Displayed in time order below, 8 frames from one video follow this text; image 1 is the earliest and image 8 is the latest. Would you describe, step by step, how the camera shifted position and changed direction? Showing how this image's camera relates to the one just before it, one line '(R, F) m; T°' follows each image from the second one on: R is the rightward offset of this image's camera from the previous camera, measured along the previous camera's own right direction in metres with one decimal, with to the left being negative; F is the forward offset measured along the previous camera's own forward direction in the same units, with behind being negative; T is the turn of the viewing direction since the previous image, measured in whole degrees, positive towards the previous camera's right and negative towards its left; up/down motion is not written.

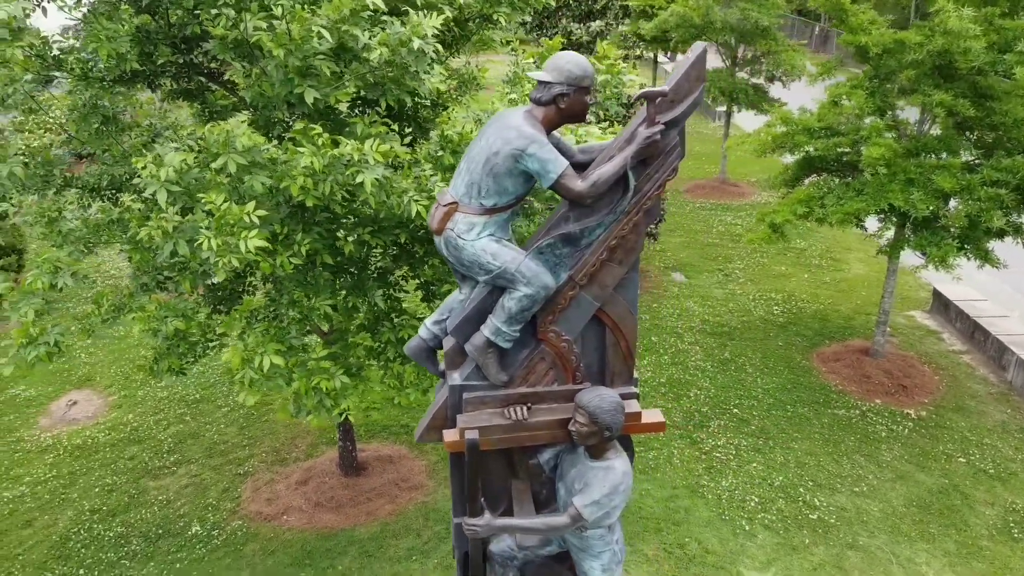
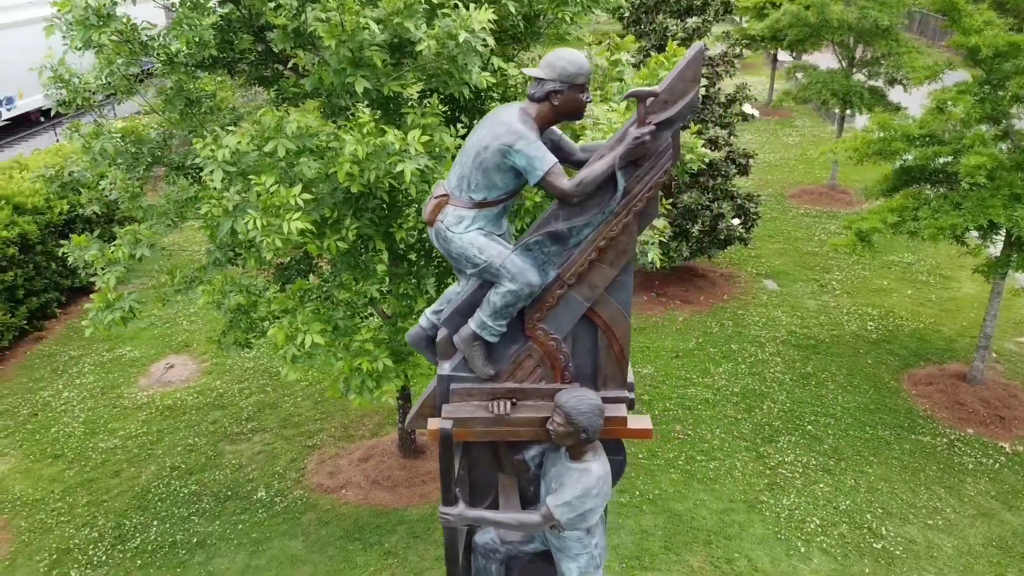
(+0.5, 0.0) m; -8°
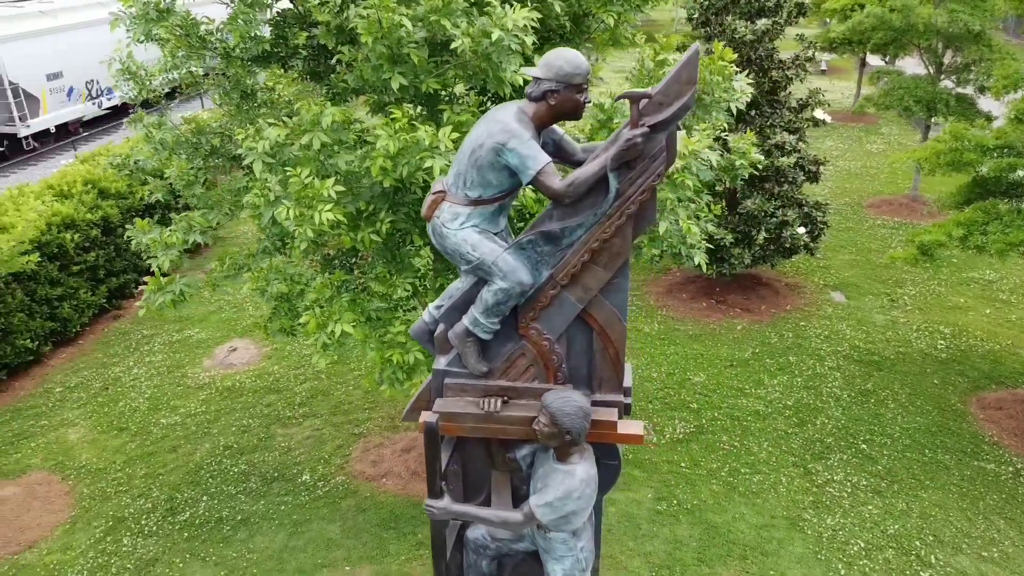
(+0.3, 0.0) m; -6°
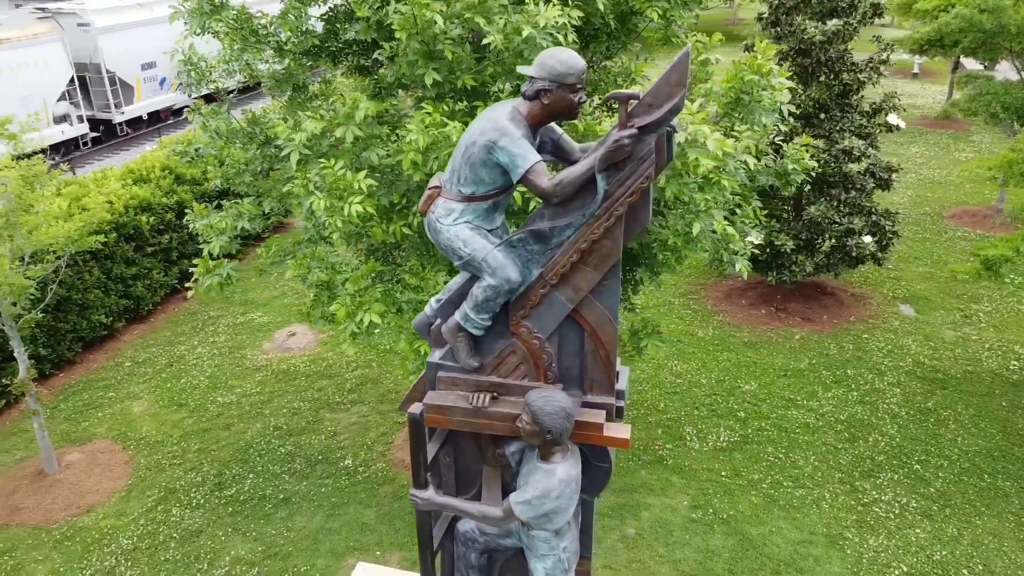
(+0.3, 0.0) m; -5°
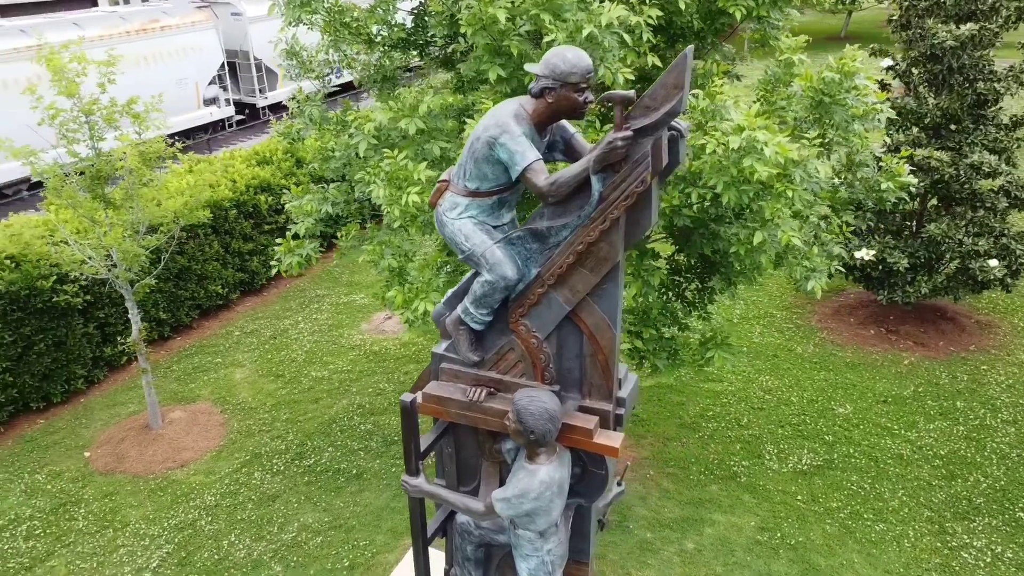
(+0.5, 0.0) m; -9°
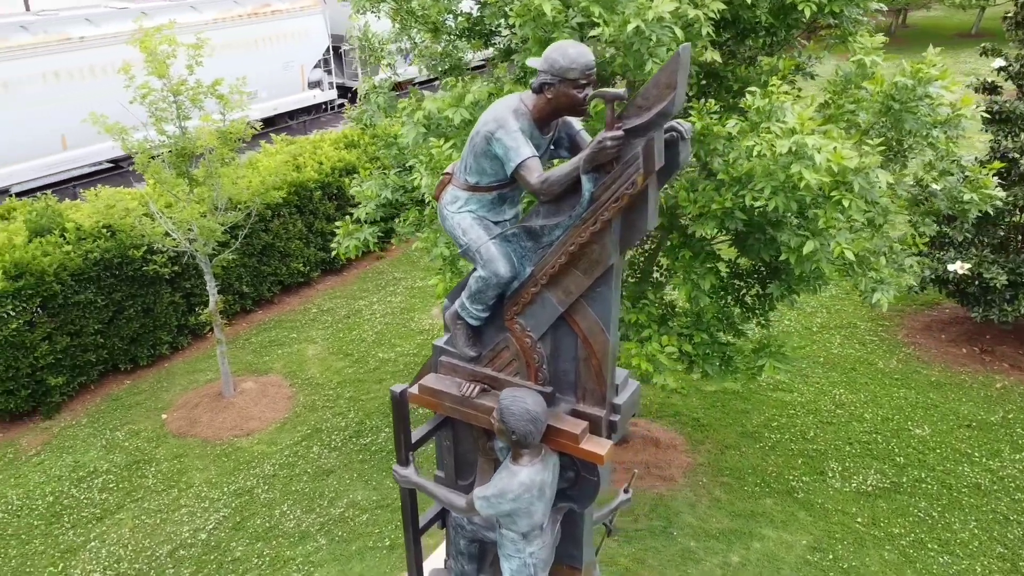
(+0.4, +0.1) m; -7°
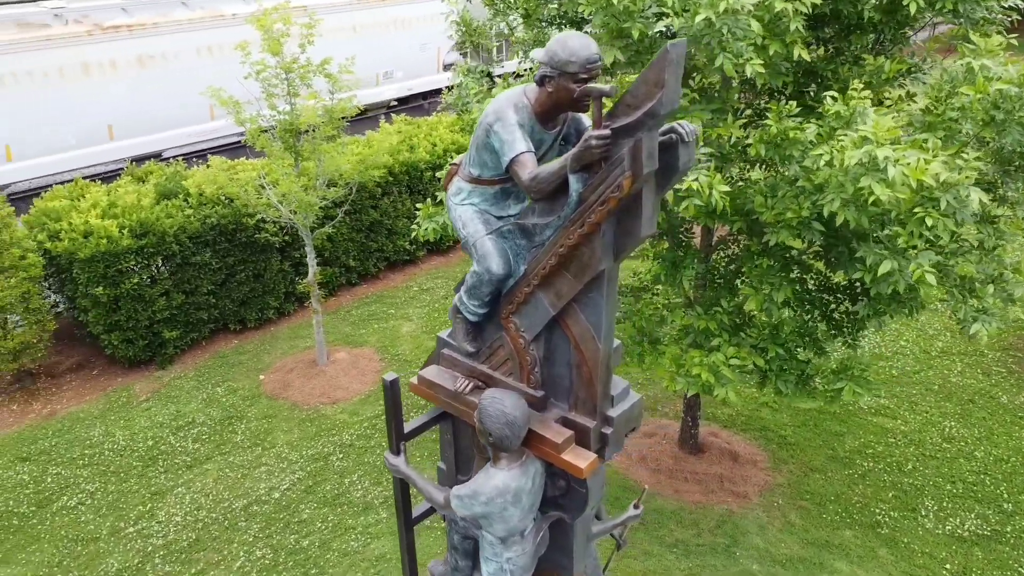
(+0.5, +0.1) m; -9°
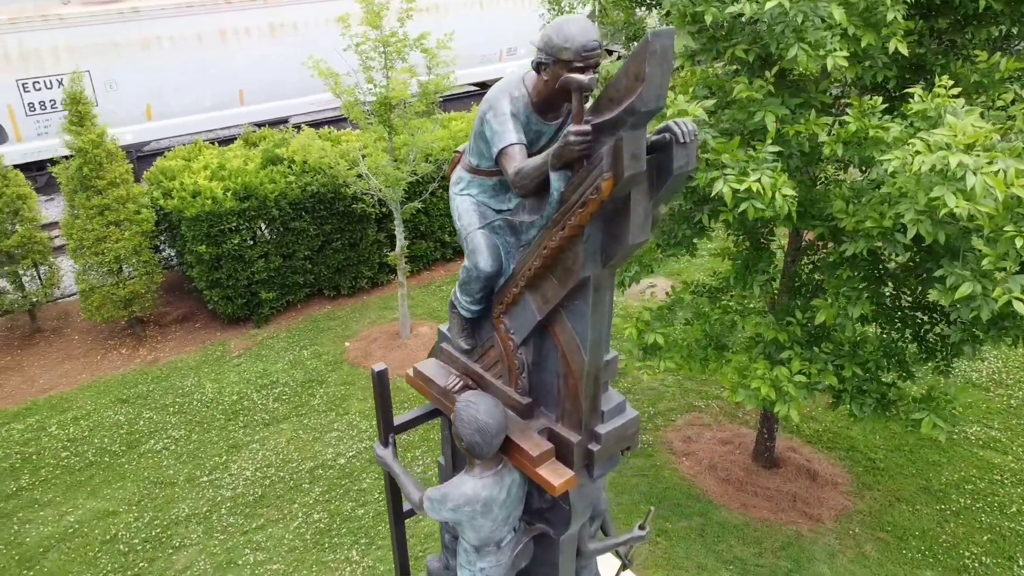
(+0.4, +0.2) m; -9°
